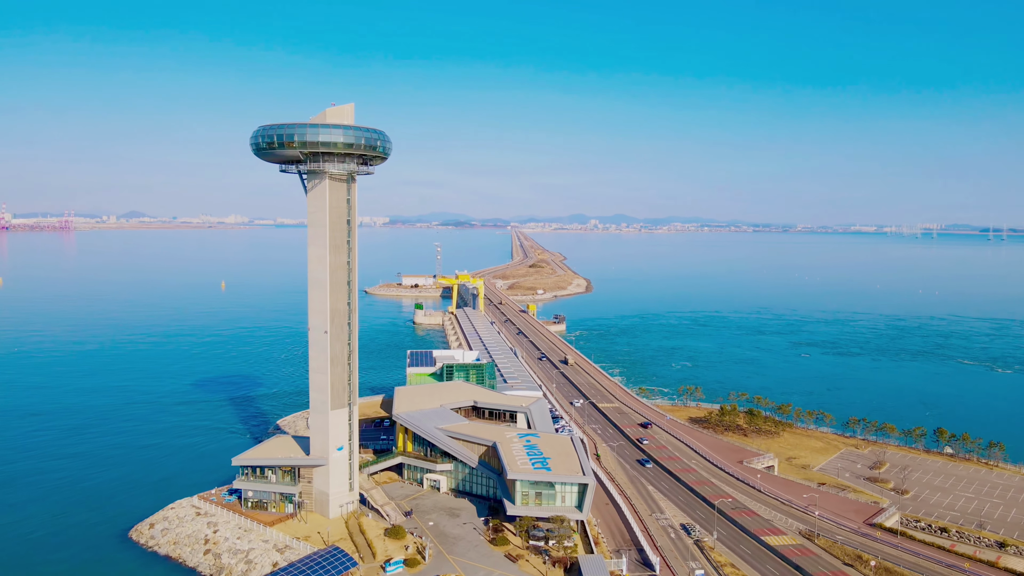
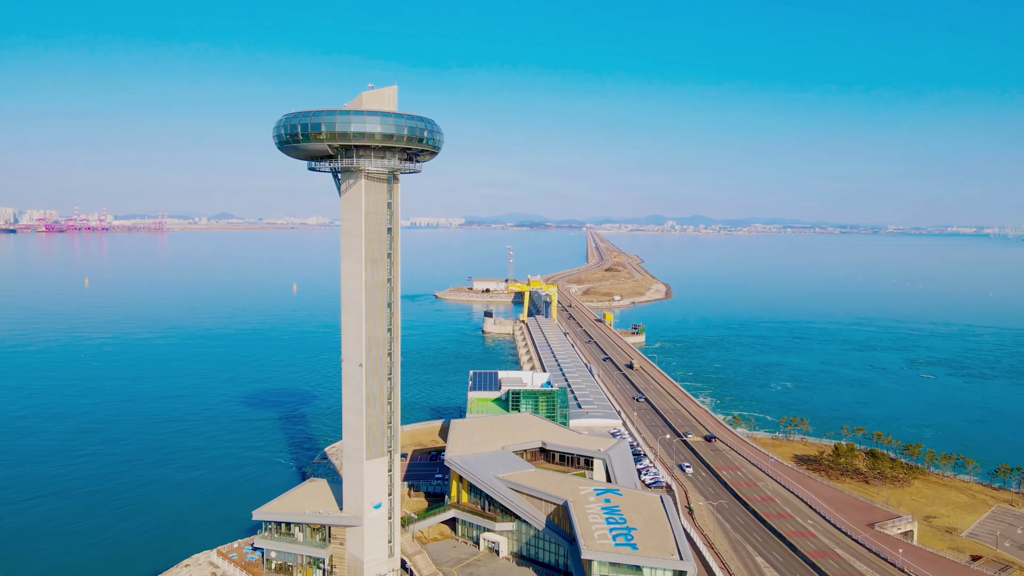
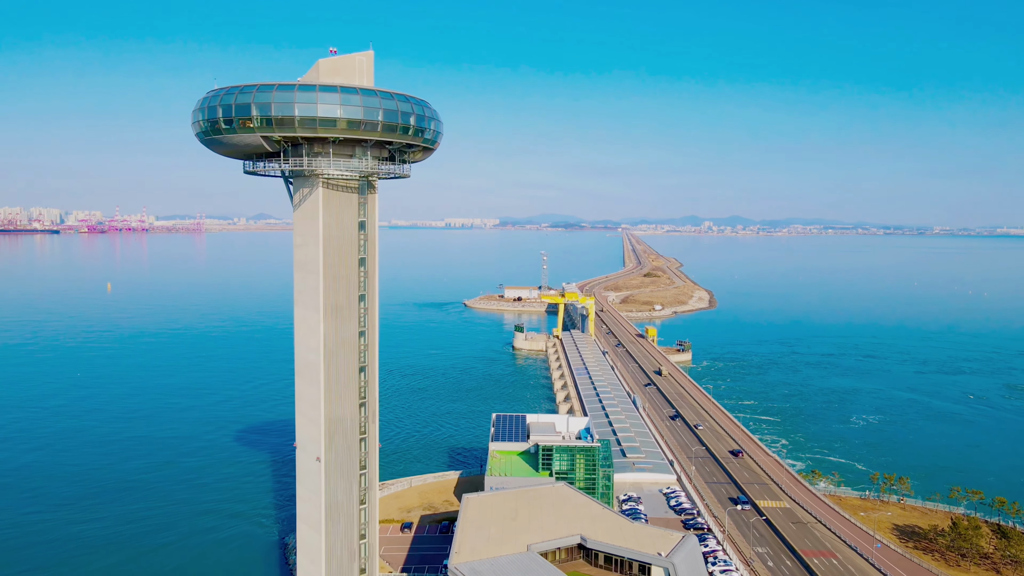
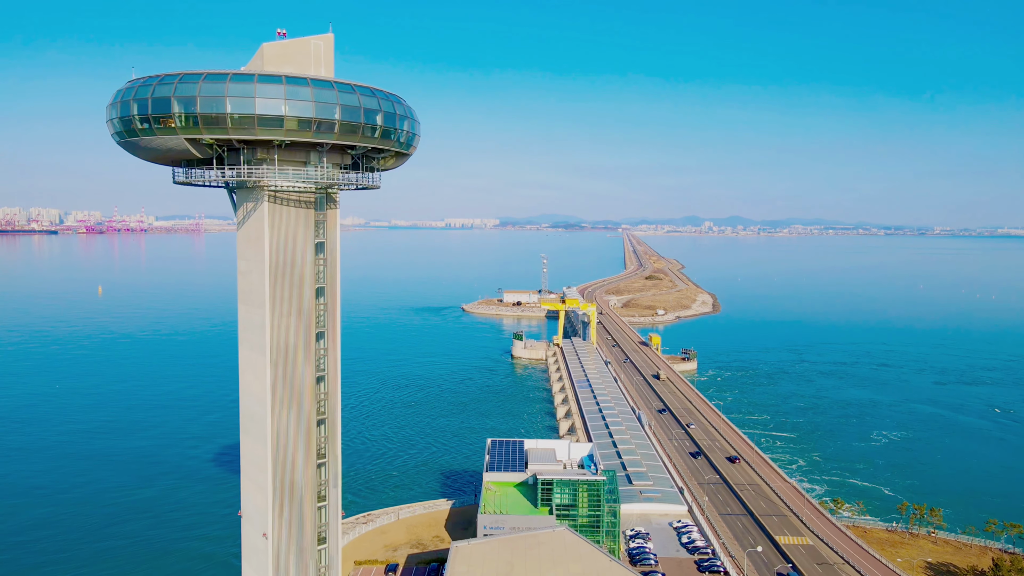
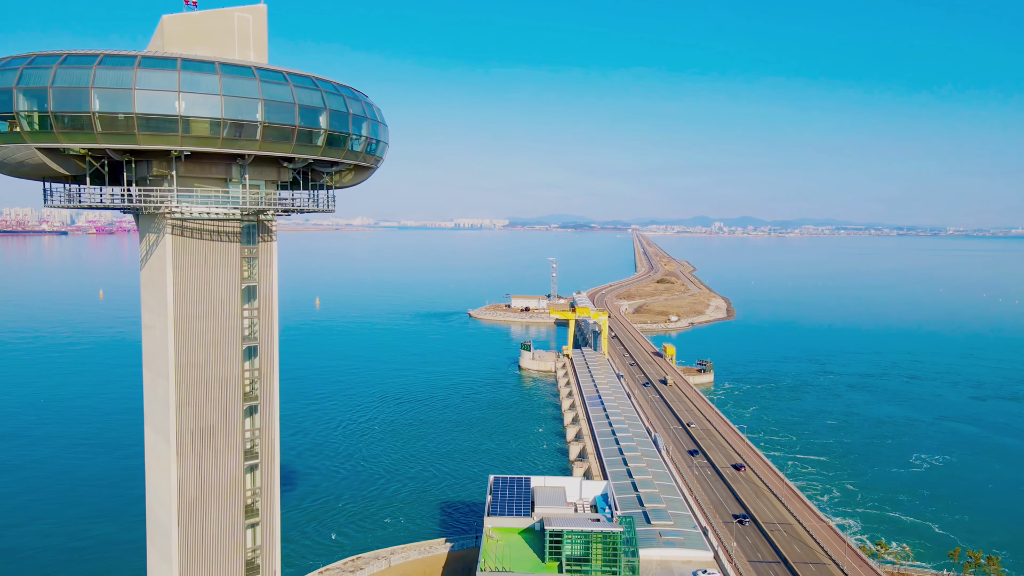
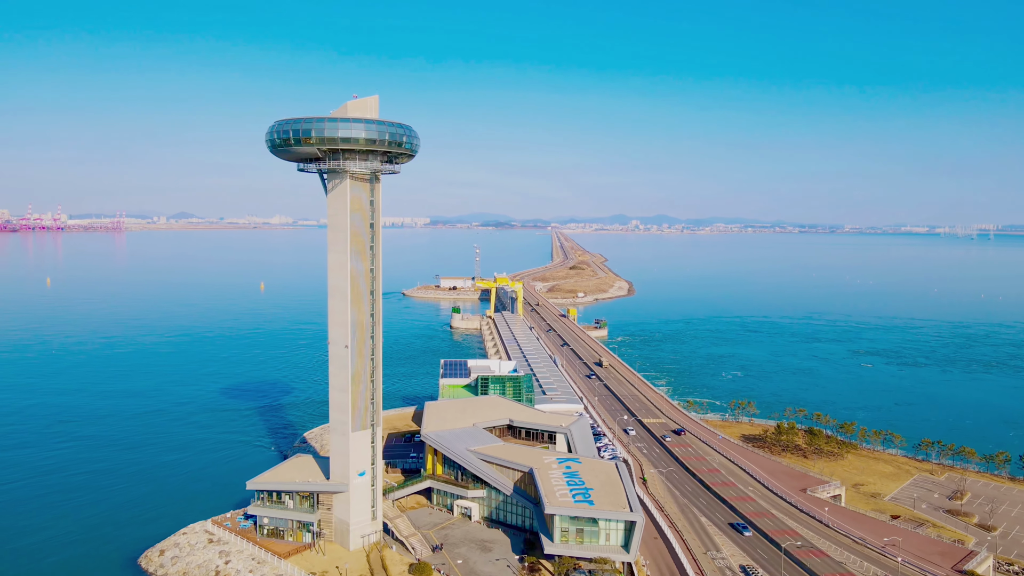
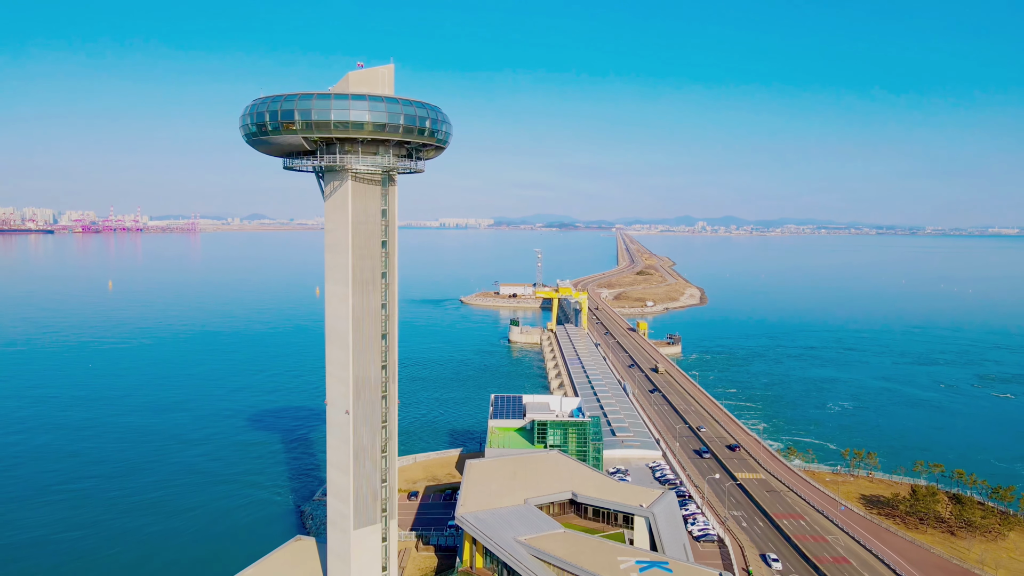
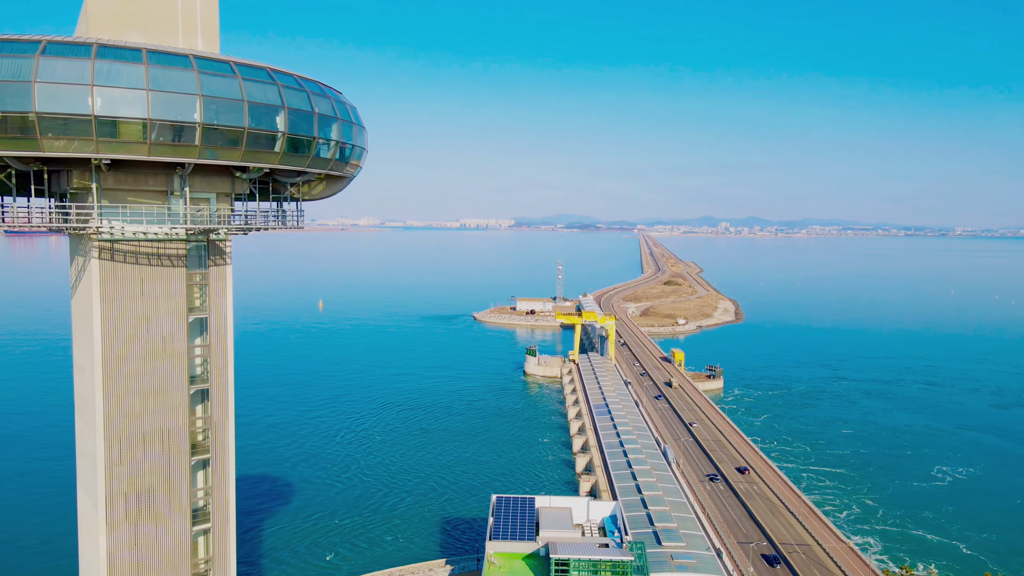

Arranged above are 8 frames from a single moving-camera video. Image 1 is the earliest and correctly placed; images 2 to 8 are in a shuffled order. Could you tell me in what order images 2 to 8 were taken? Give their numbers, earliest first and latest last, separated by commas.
6, 2, 7, 3, 4, 5, 8
